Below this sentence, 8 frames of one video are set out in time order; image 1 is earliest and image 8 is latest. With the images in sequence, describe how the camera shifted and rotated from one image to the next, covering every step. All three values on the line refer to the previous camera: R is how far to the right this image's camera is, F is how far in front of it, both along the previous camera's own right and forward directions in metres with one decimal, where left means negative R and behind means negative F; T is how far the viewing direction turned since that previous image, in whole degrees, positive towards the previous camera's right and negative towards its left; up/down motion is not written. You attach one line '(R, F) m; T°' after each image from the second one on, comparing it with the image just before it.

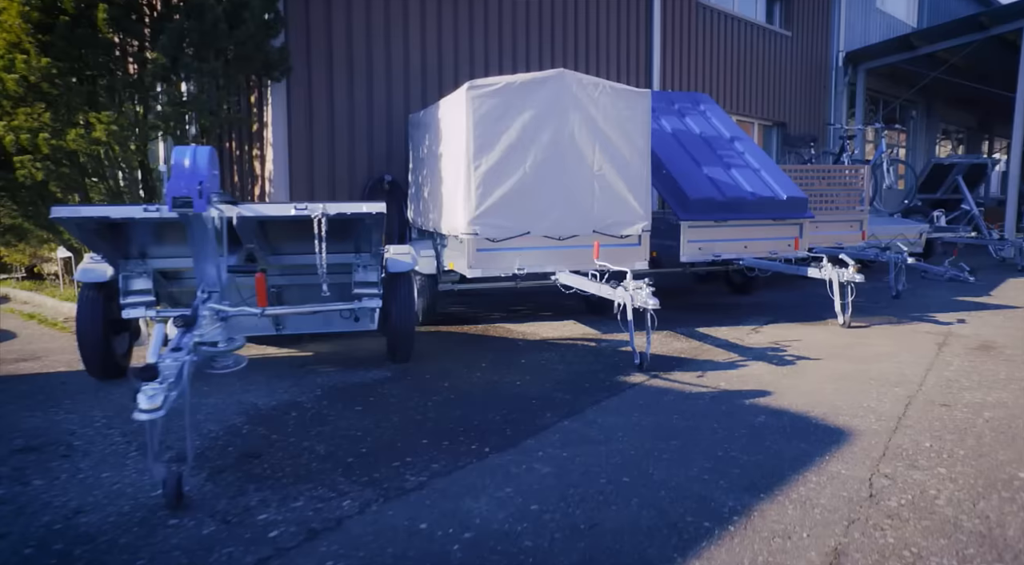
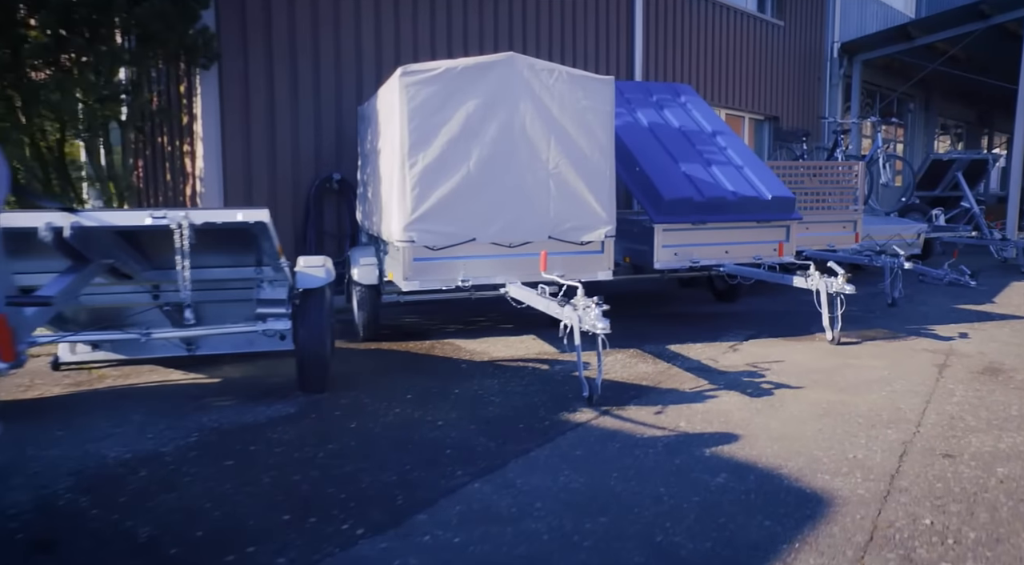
(+0.4, +0.7) m; 0°
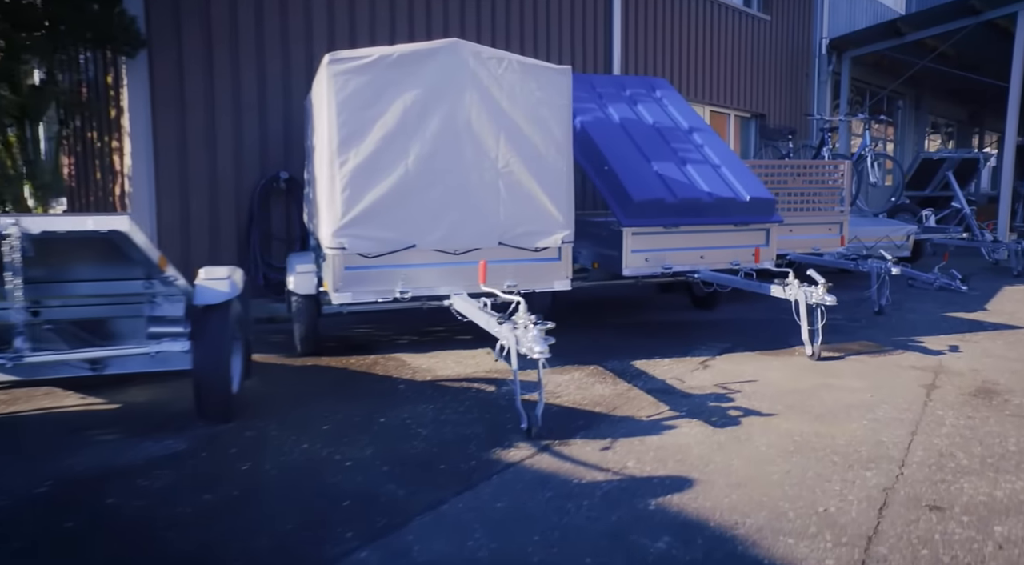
(+0.4, +0.5) m; +1°
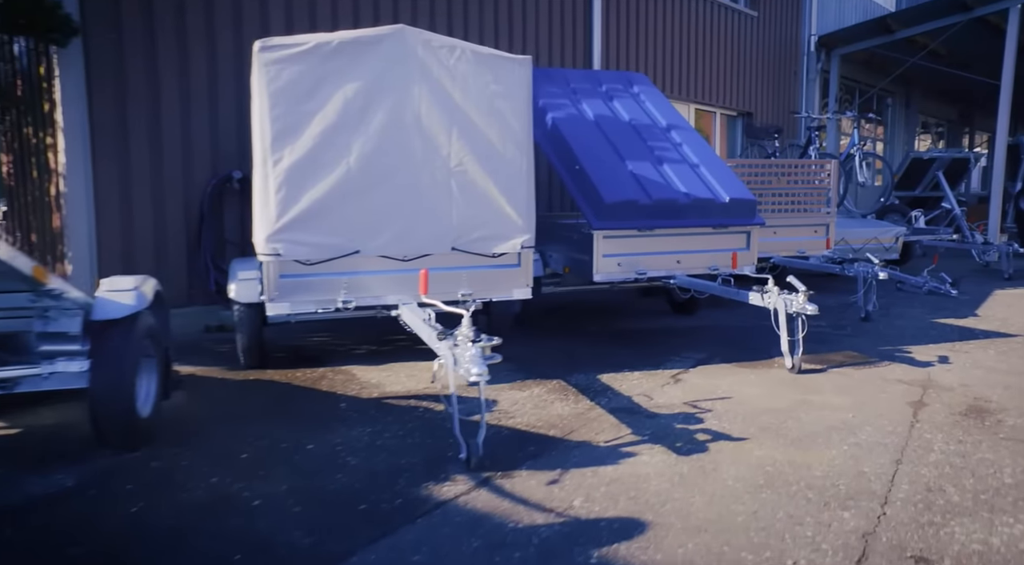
(+0.3, +0.4) m; +1°
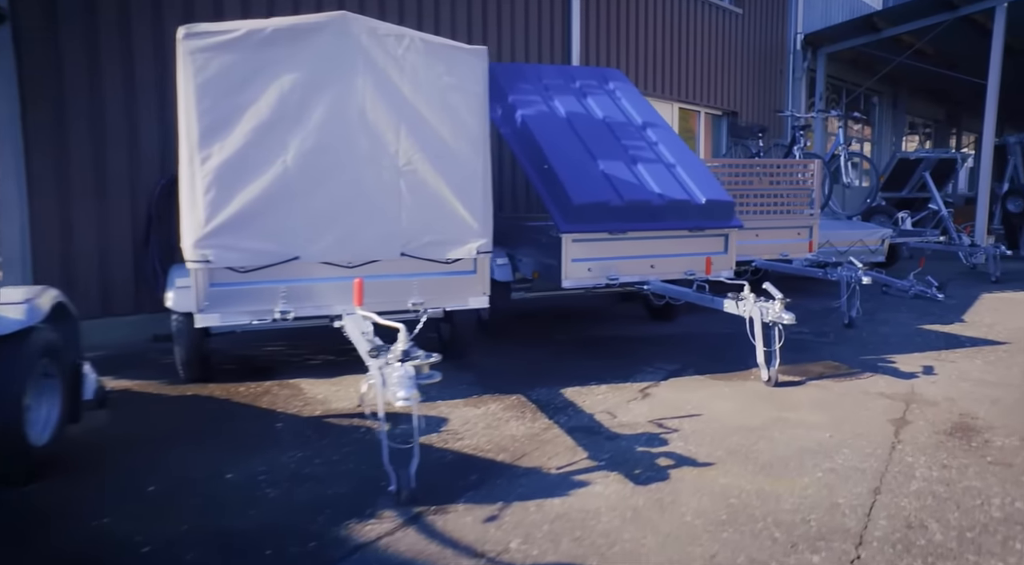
(+0.2, +0.3) m; +1°
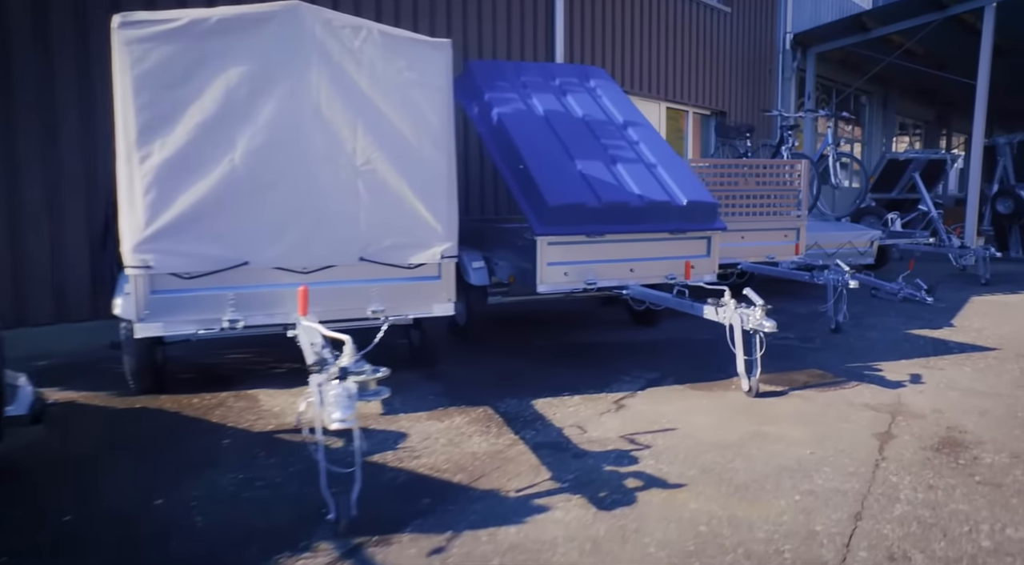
(+0.2, +0.2) m; +1°
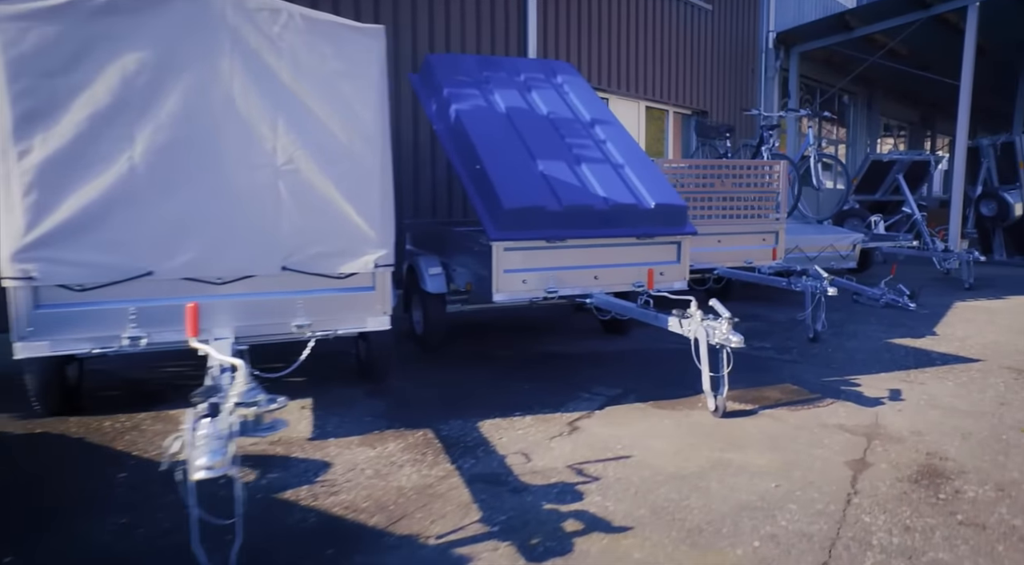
(+0.3, +0.4) m; +1°
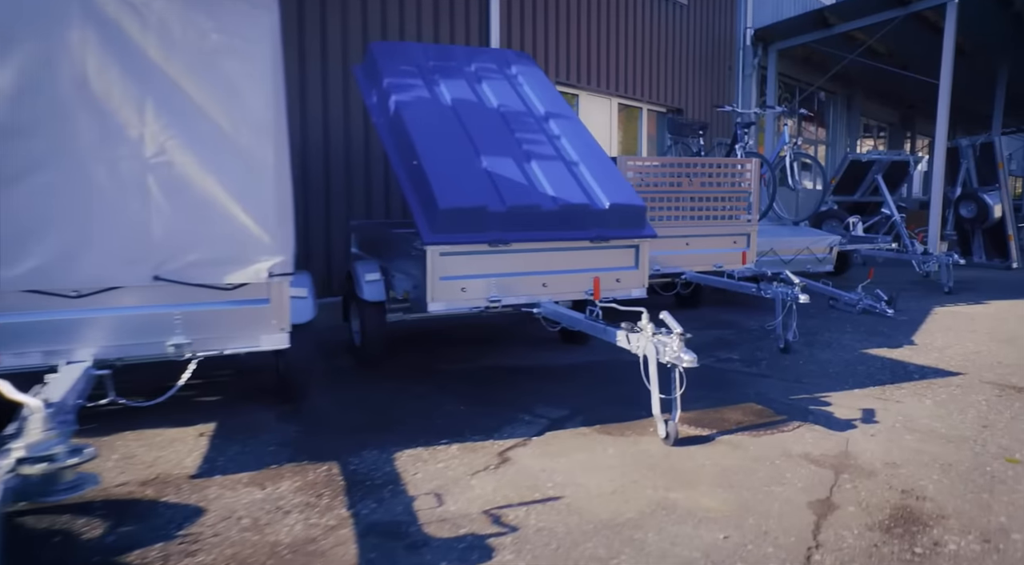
(+0.3, +0.5) m; +1°
